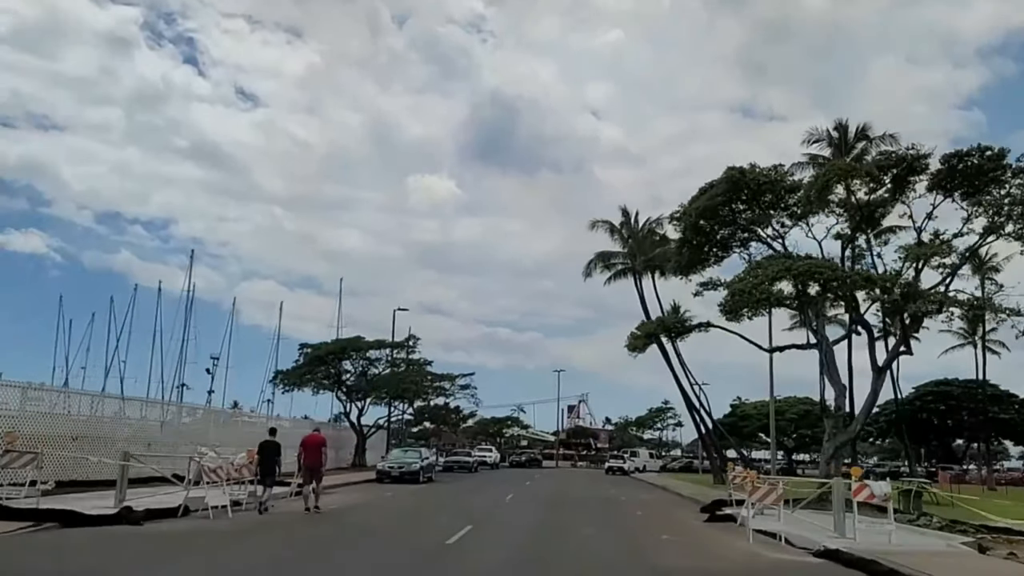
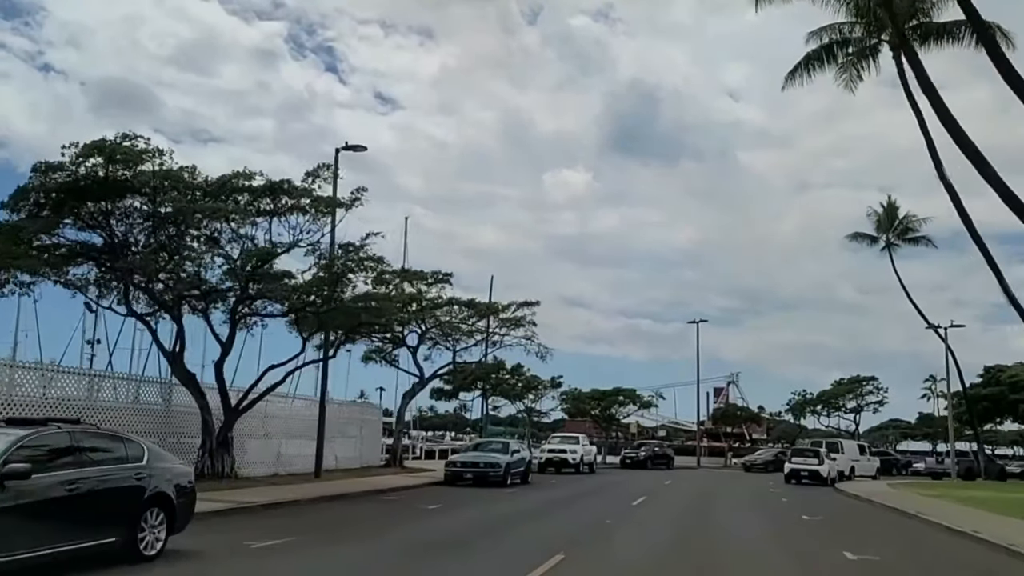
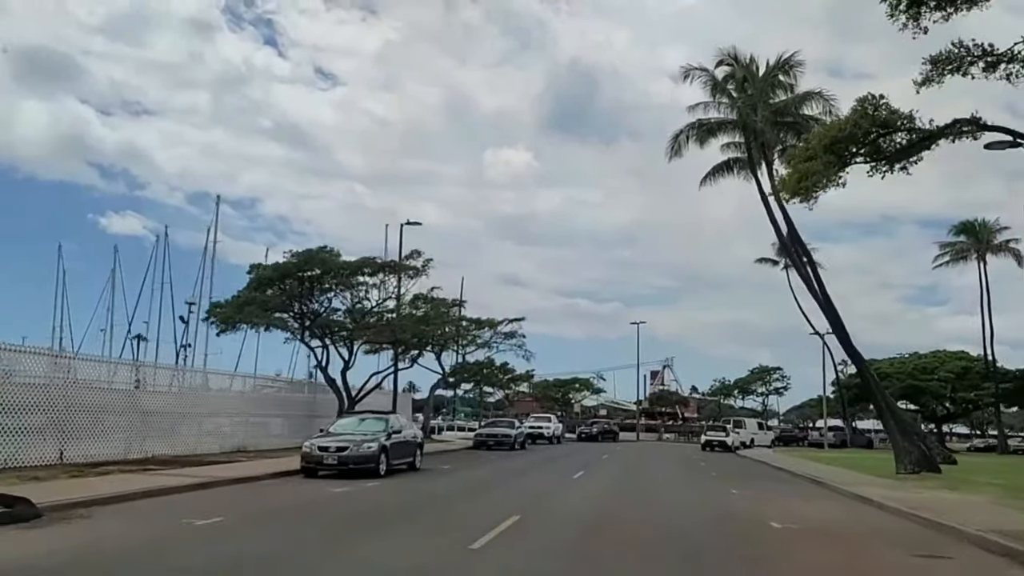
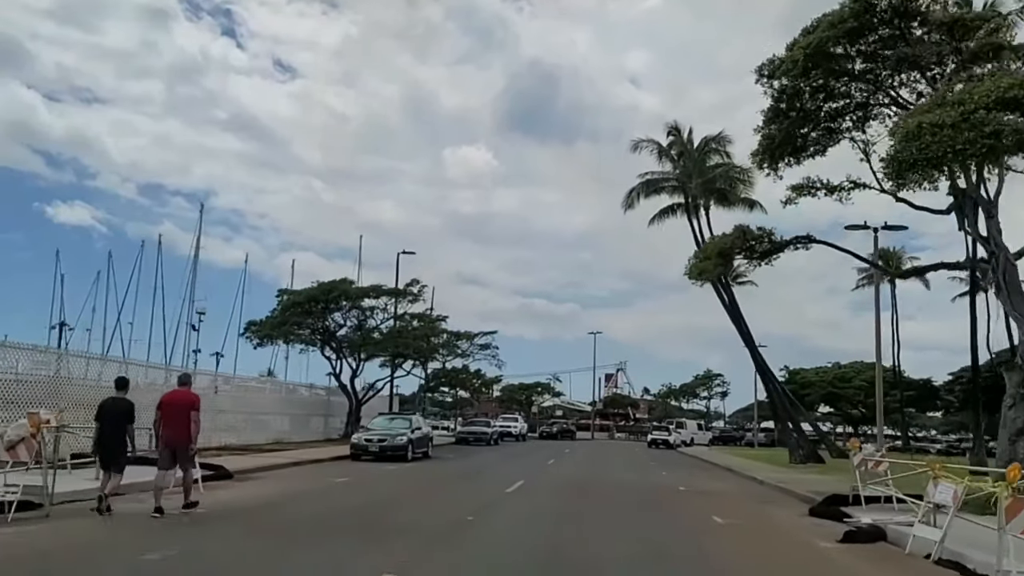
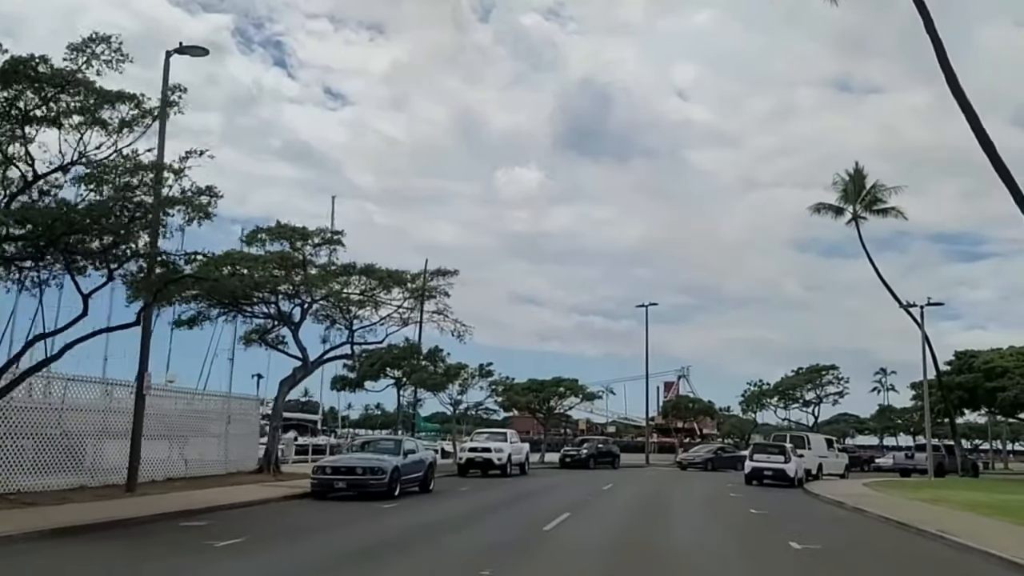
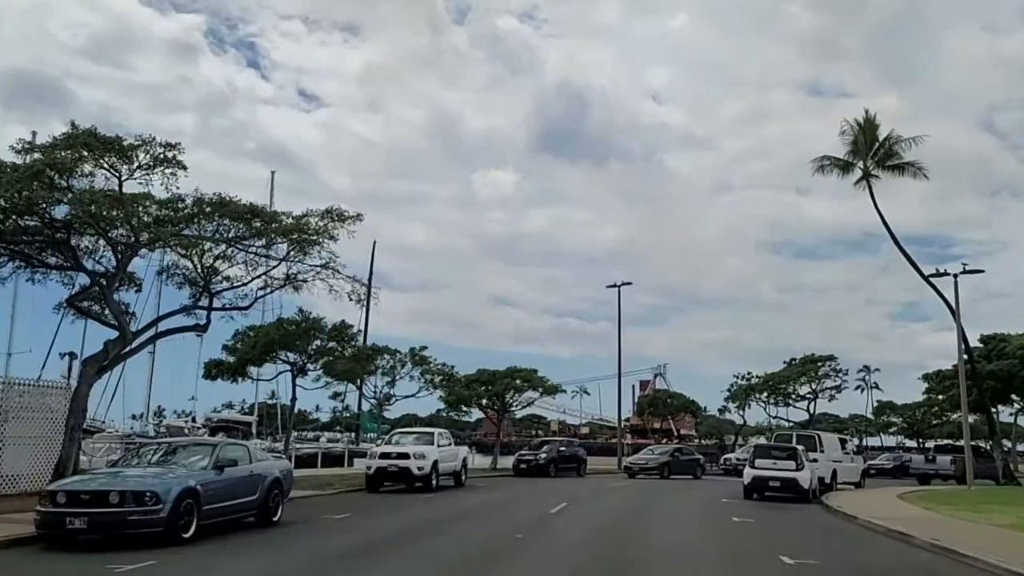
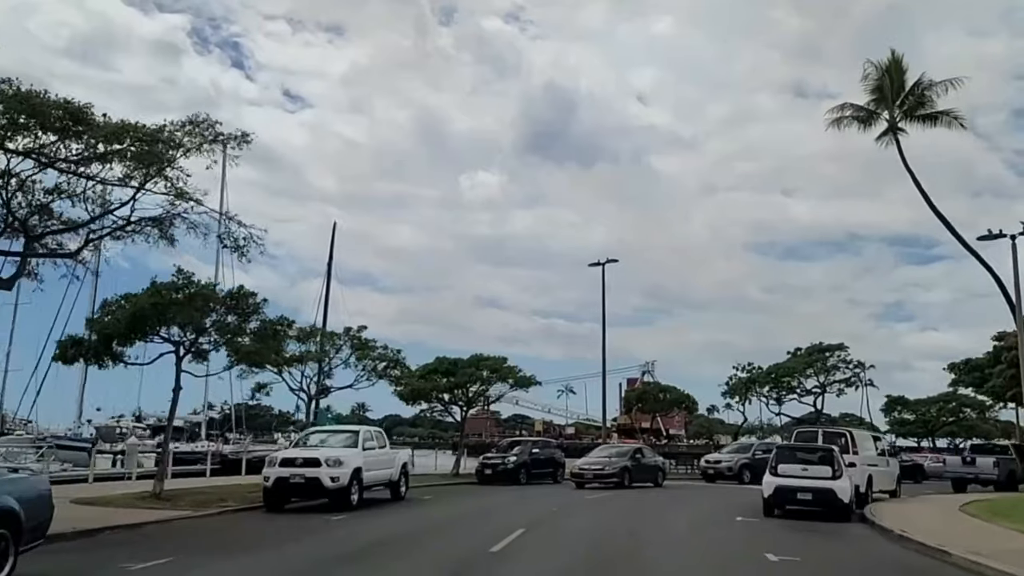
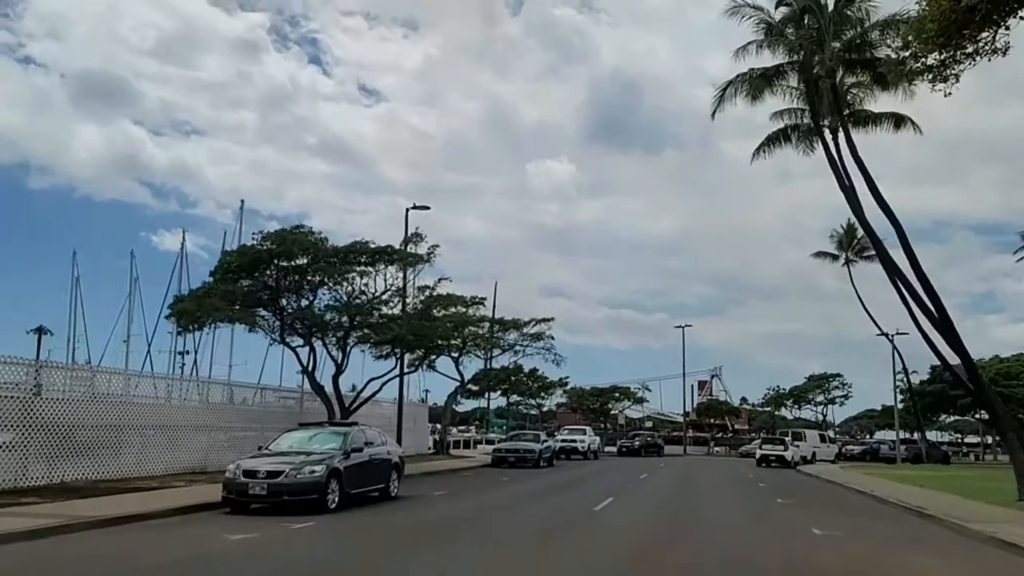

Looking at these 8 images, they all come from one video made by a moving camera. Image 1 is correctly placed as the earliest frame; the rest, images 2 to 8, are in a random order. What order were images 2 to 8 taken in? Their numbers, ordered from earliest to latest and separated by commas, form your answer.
4, 3, 8, 2, 5, 6, 7
